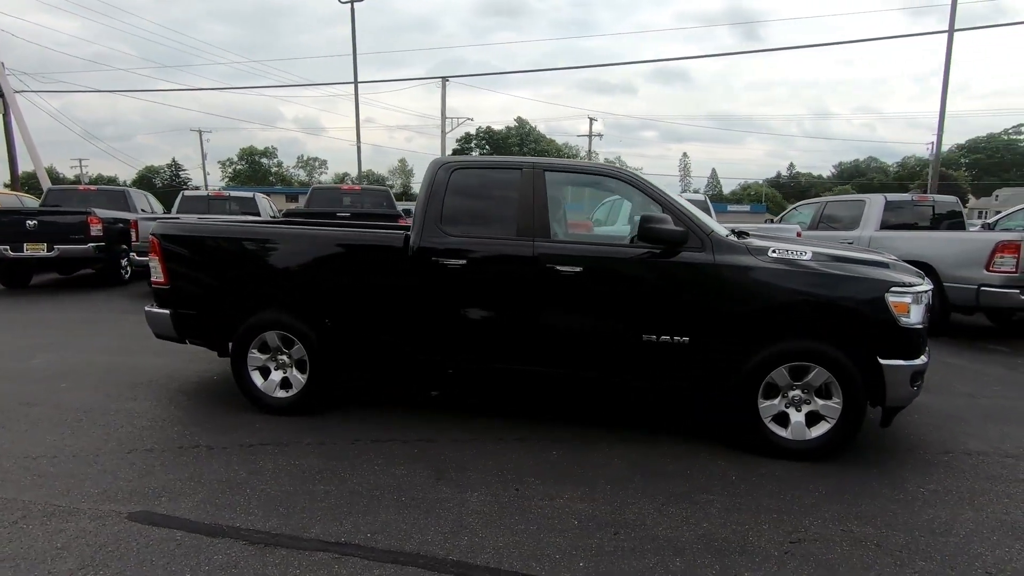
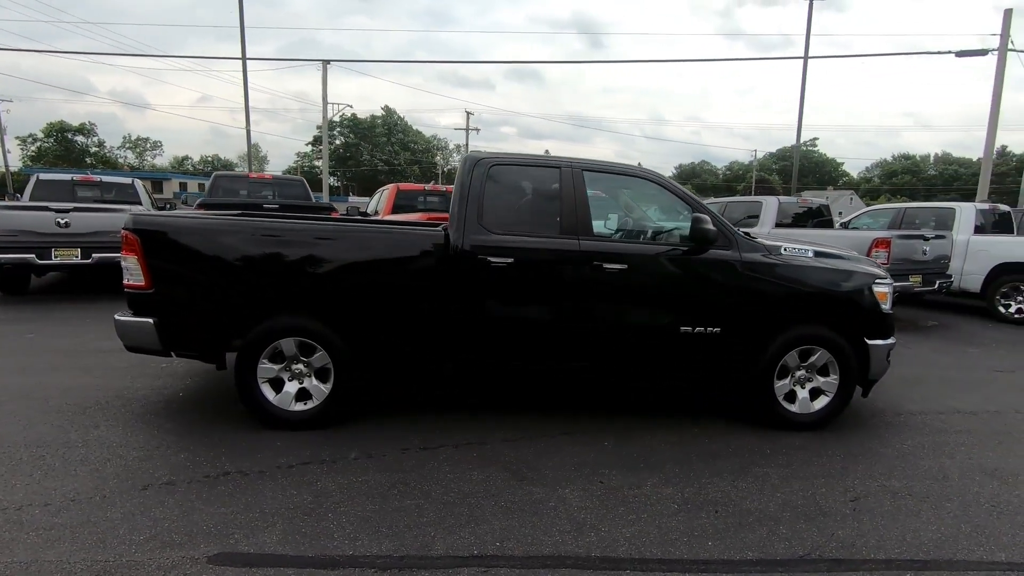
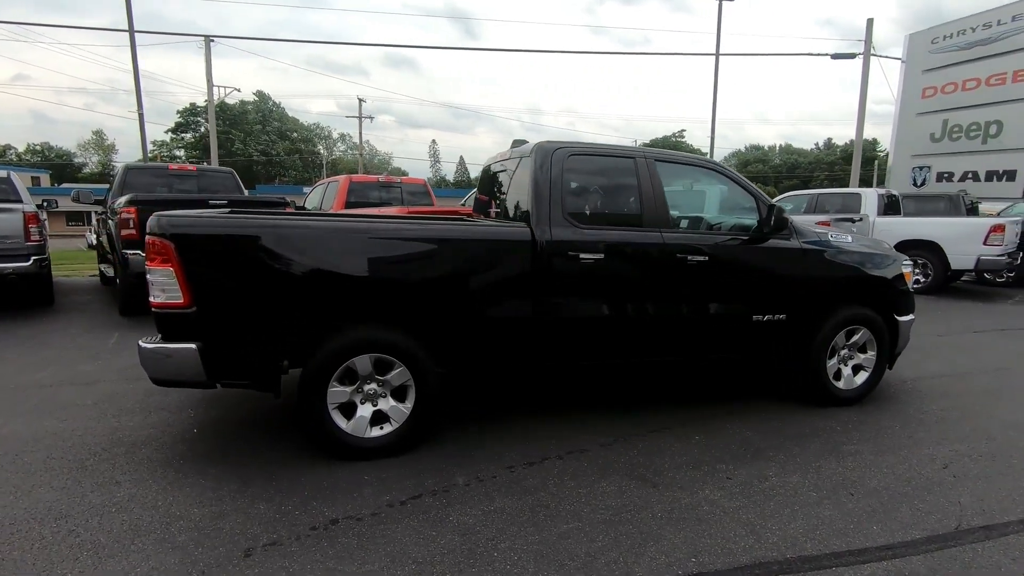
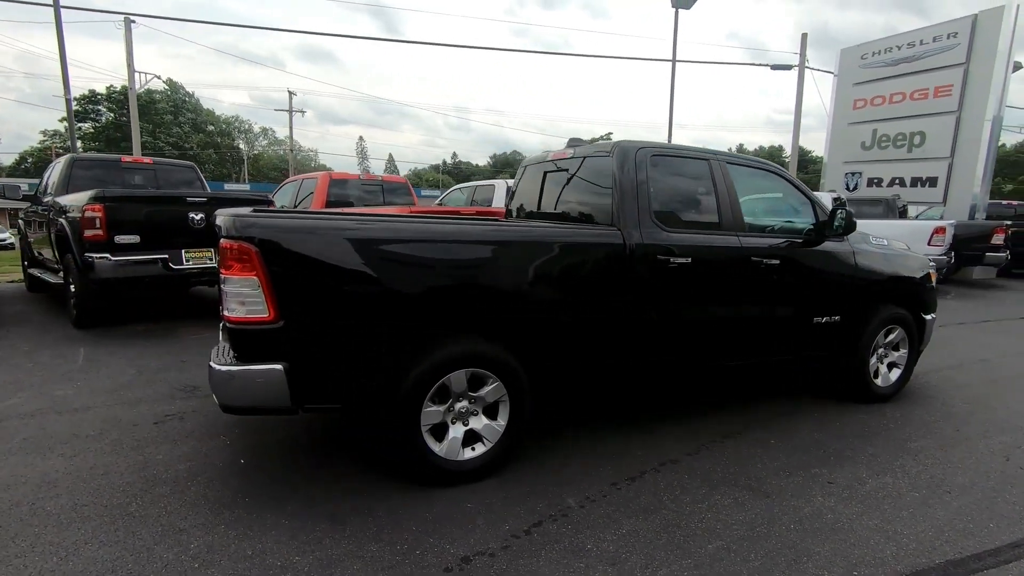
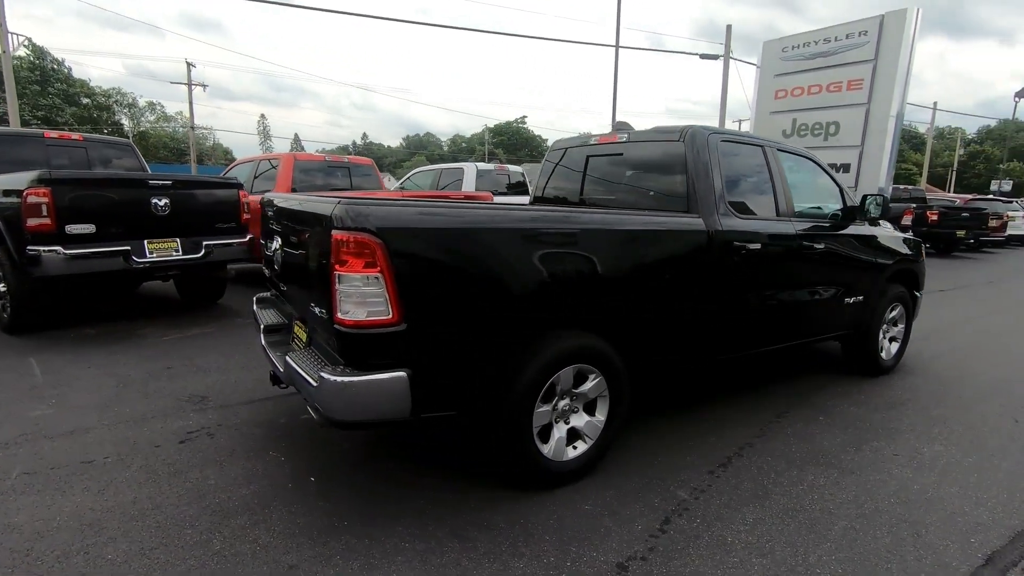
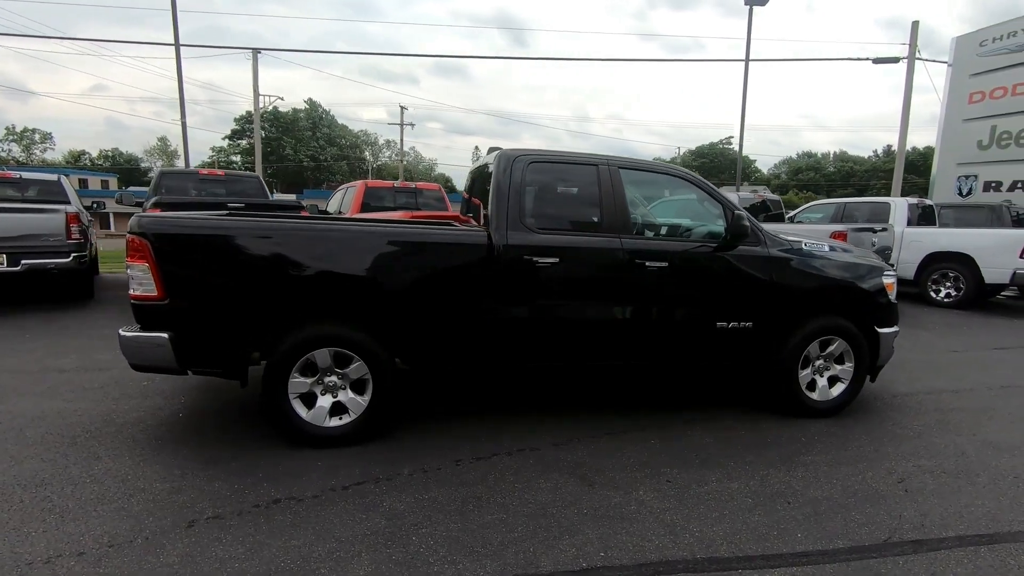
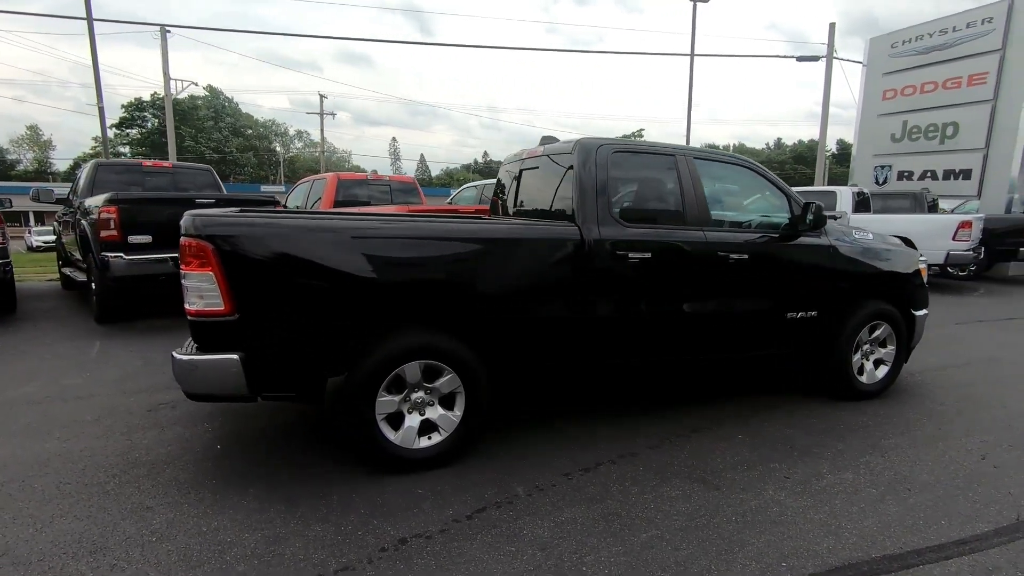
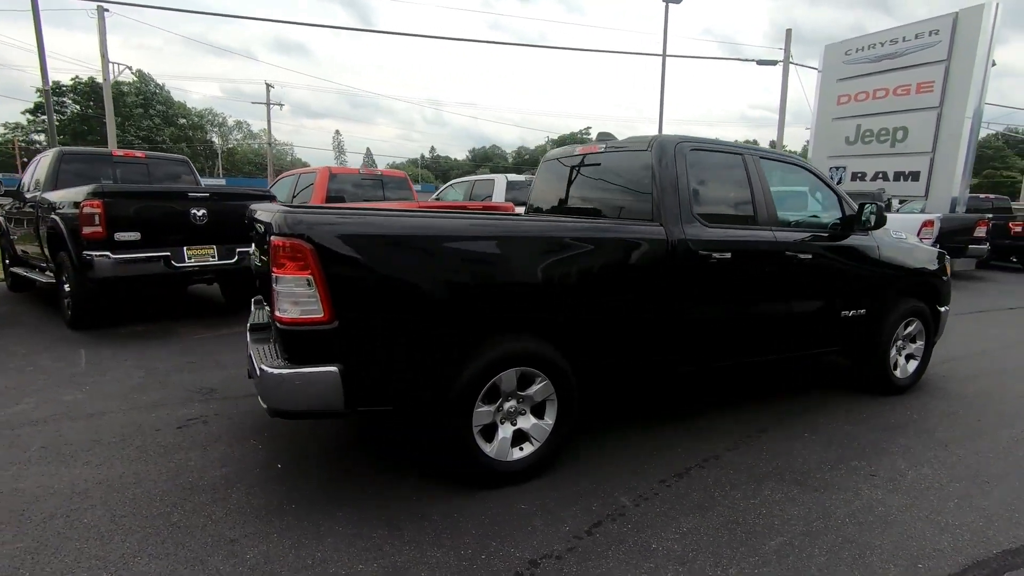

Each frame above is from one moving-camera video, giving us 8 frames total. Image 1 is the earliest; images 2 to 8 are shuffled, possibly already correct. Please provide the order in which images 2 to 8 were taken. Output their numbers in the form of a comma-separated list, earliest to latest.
2, 6, 3, 7, 4, 8, 5
